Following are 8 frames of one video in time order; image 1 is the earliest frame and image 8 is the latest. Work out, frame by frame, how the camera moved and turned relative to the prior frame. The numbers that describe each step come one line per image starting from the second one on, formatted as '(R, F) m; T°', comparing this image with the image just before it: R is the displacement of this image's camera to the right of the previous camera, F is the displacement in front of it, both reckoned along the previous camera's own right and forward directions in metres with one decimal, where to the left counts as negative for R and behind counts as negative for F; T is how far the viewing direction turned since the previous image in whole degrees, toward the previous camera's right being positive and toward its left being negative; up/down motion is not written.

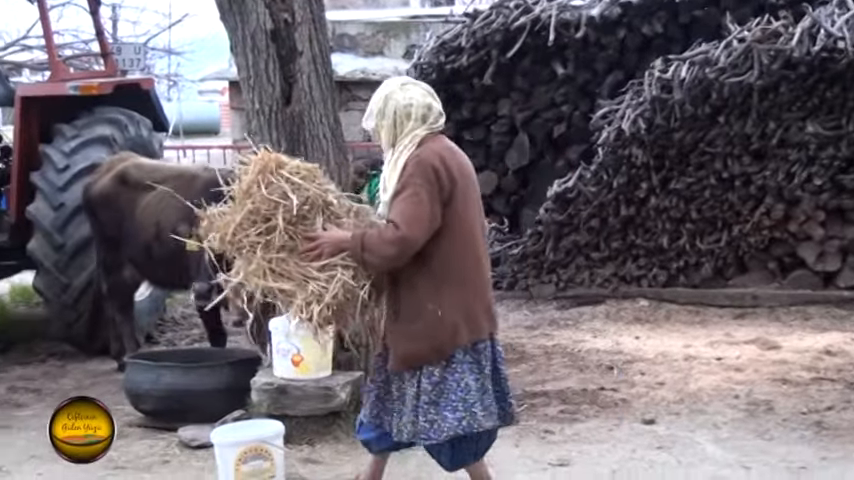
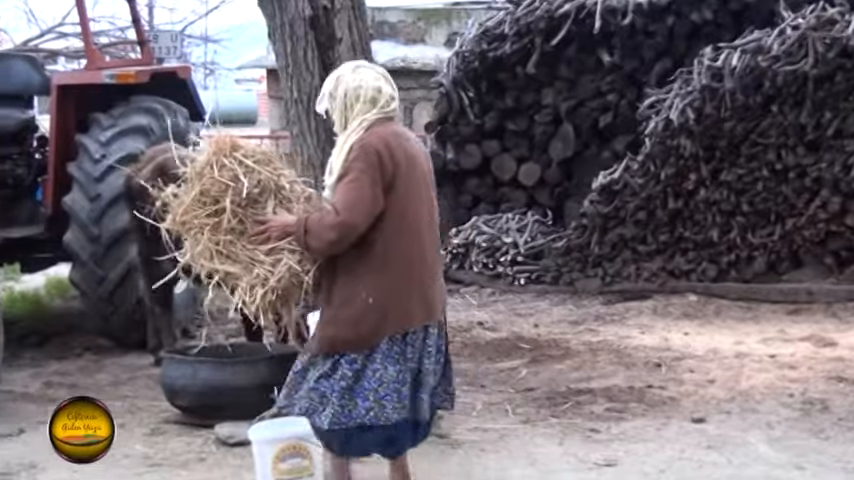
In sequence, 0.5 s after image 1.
(0.0, +0.2) m; -2°
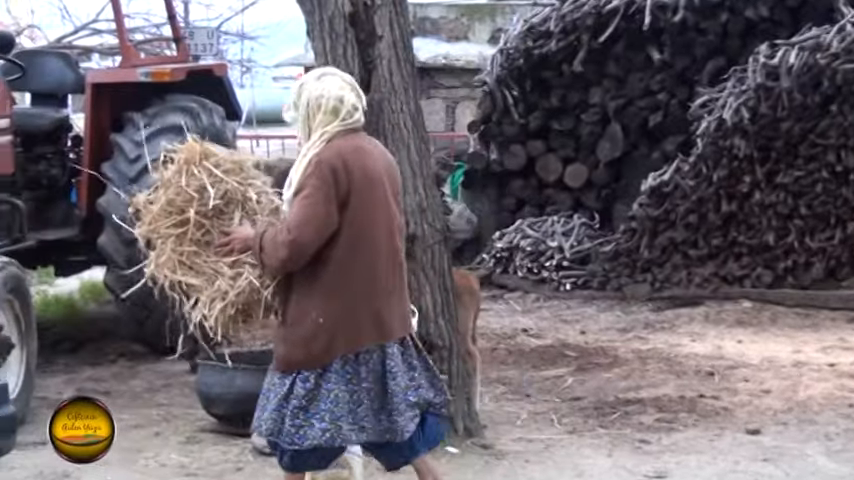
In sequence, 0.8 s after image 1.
(0.0, +0.3) m; -2°
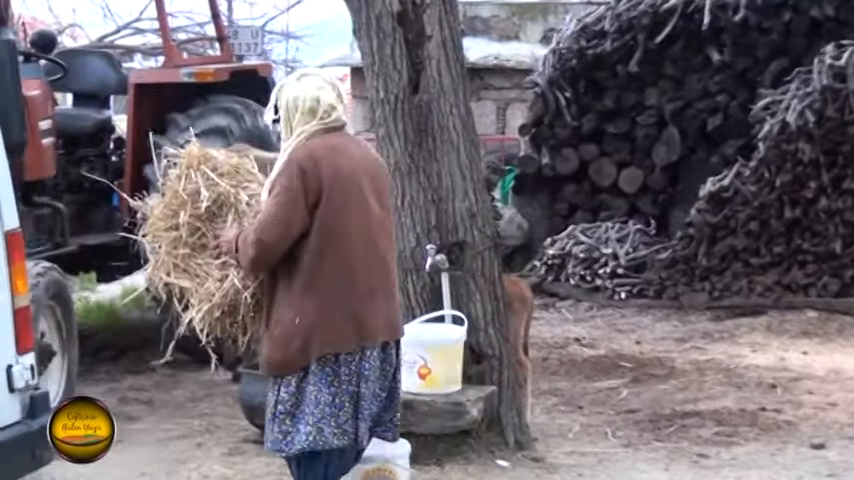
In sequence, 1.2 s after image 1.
(-0.1, +0.3) m; -2°
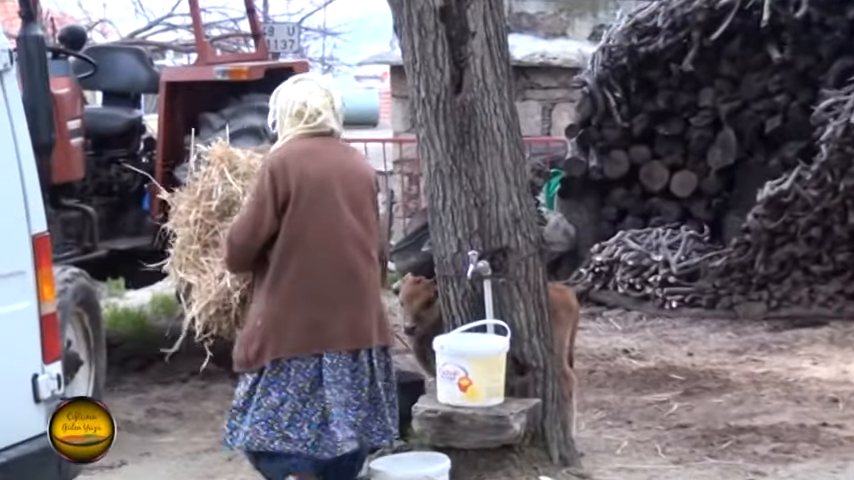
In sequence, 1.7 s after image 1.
(-0.1, +0.3) m; -1°
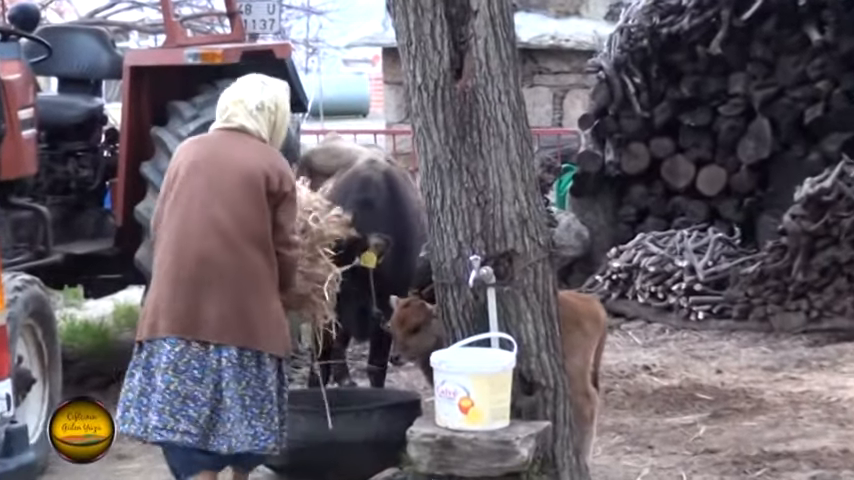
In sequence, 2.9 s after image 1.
(+0.1, +0.8) m; -1°
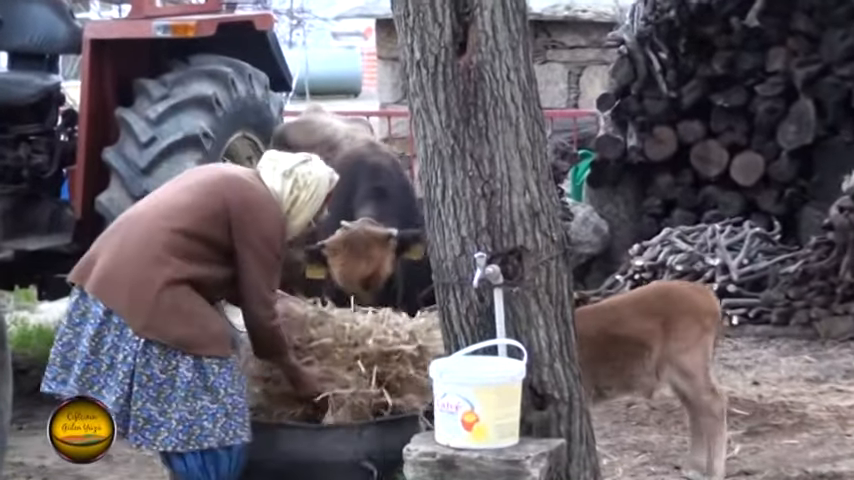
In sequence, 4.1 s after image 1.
(+0.1, +0.8) m; -1°
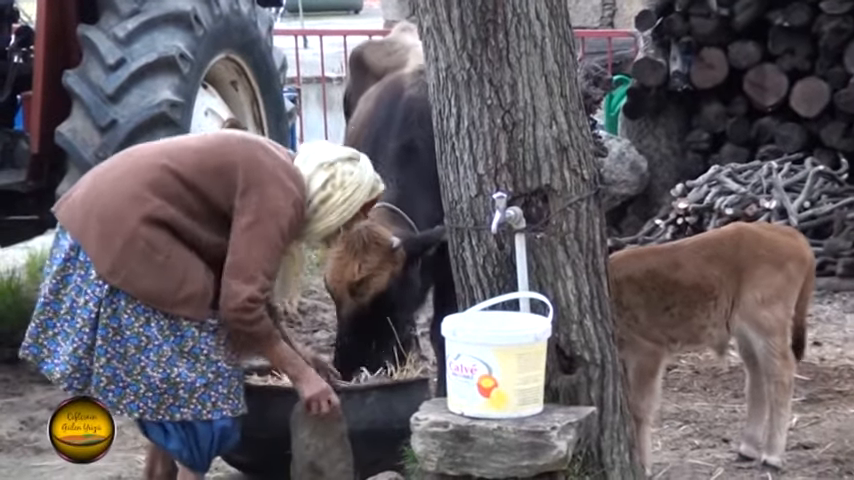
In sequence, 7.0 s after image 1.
(+0.1, +0.8) m; -2°
